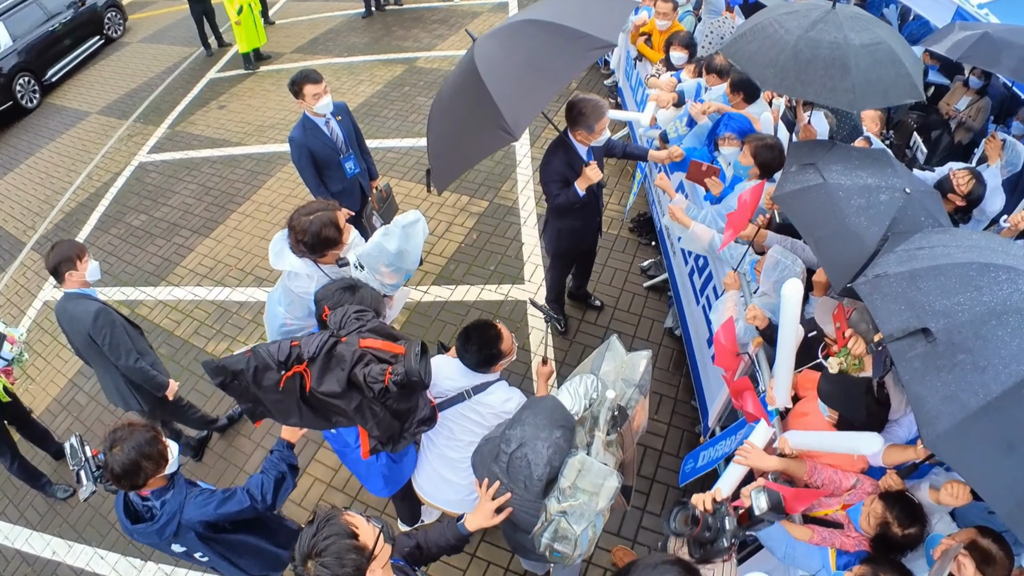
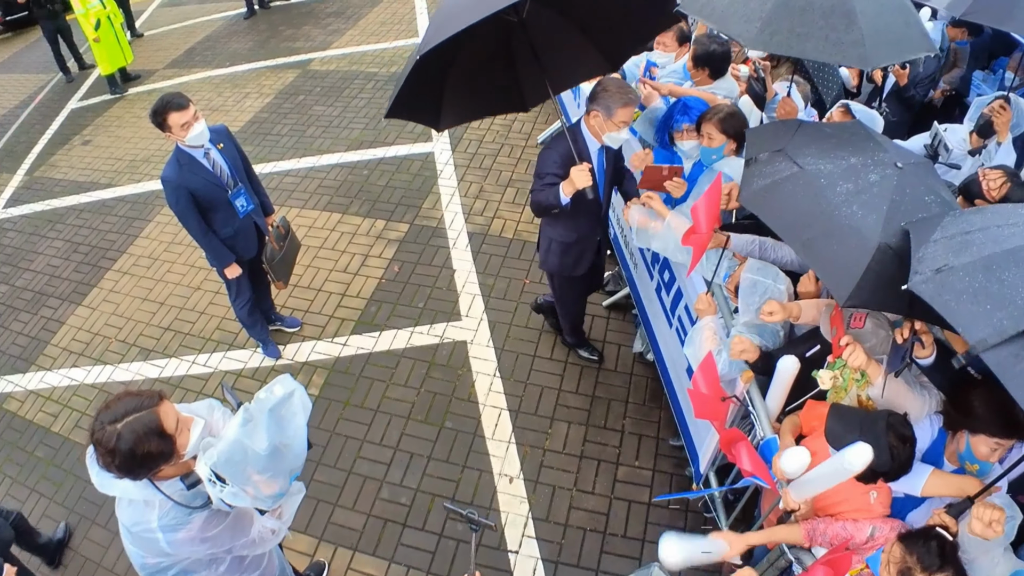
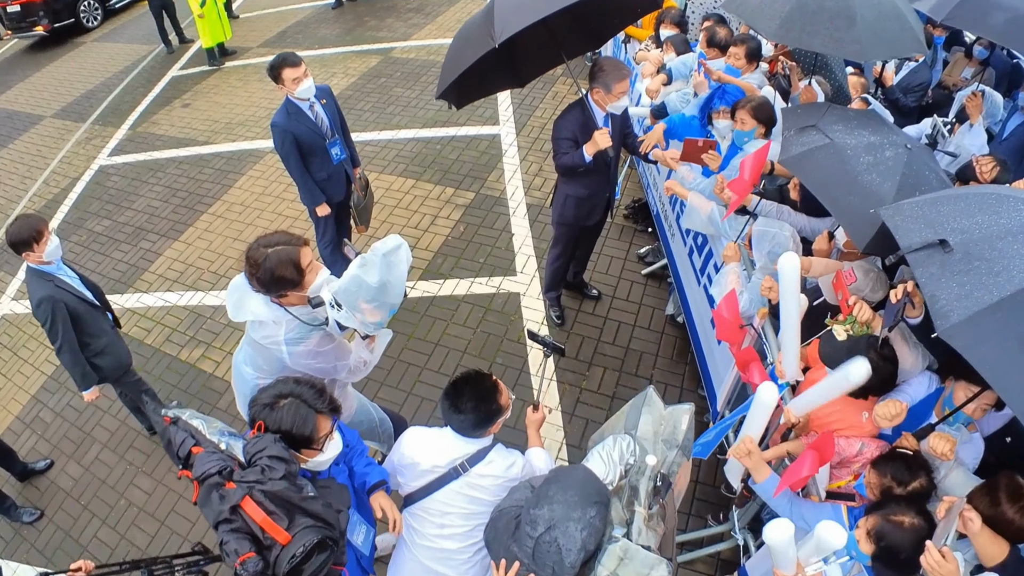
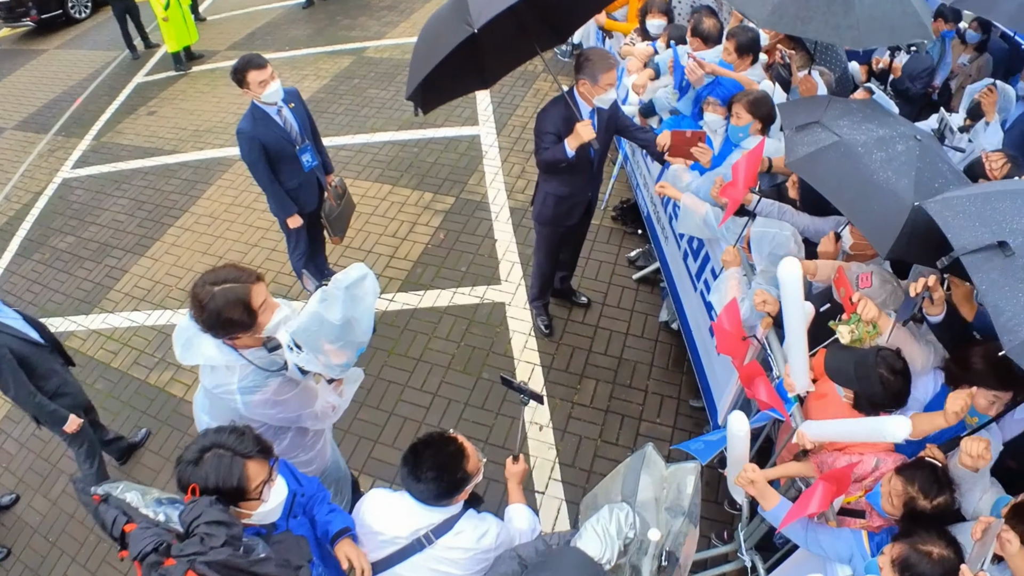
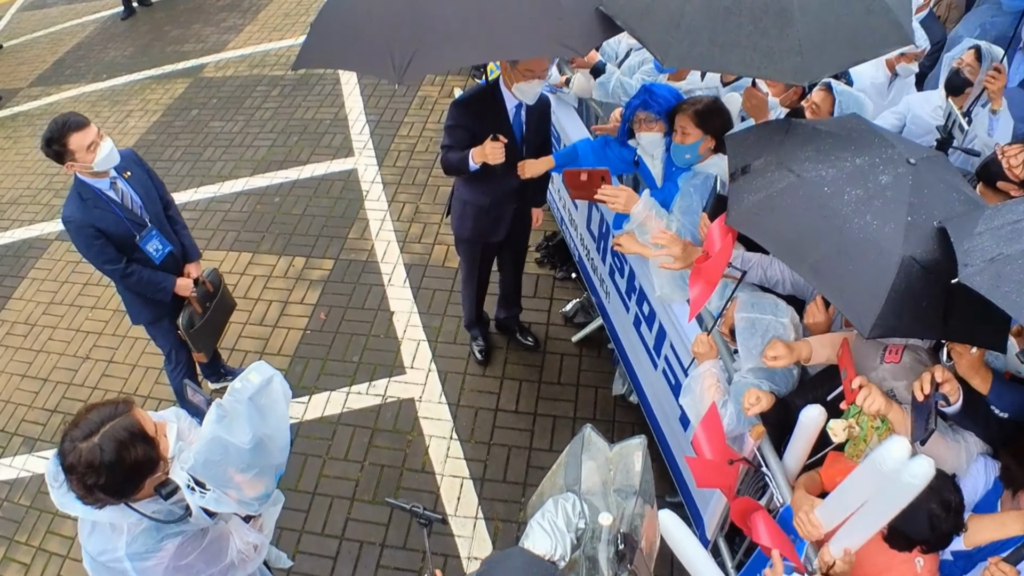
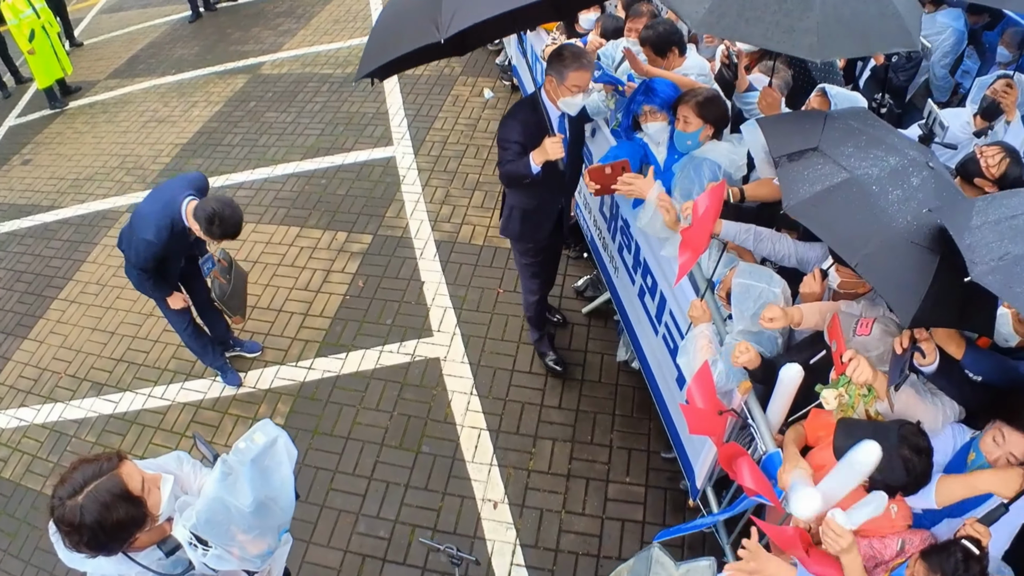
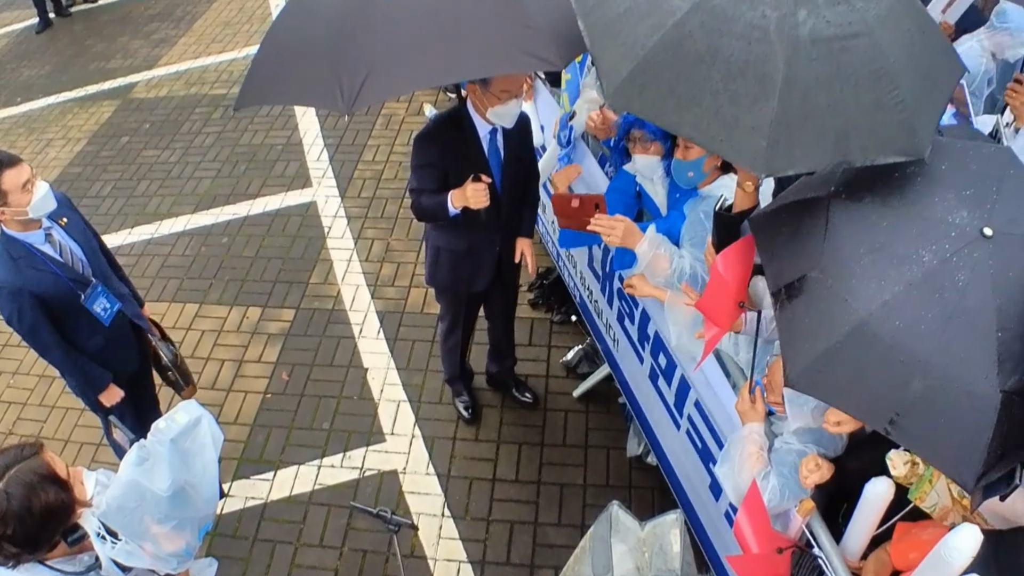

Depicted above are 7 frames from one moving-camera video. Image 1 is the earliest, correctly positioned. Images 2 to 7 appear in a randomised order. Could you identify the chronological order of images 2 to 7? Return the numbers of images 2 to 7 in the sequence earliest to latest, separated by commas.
3, 4, 2, 6, 5, 7
